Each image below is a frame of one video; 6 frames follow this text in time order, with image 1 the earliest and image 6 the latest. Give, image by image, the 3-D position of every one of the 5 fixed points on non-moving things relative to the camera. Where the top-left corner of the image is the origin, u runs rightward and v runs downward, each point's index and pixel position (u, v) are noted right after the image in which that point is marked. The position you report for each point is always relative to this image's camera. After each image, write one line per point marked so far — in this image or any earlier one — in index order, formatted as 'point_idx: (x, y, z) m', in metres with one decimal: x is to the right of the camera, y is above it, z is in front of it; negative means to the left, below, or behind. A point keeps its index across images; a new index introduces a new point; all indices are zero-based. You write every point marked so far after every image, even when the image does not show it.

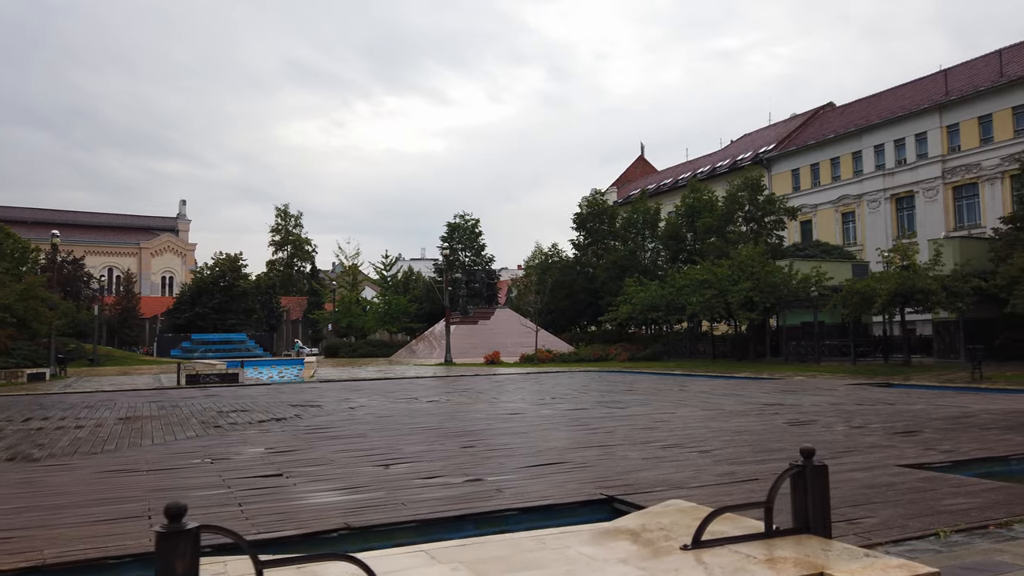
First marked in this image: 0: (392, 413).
0: (-2.0, -2.1, +12.4) m
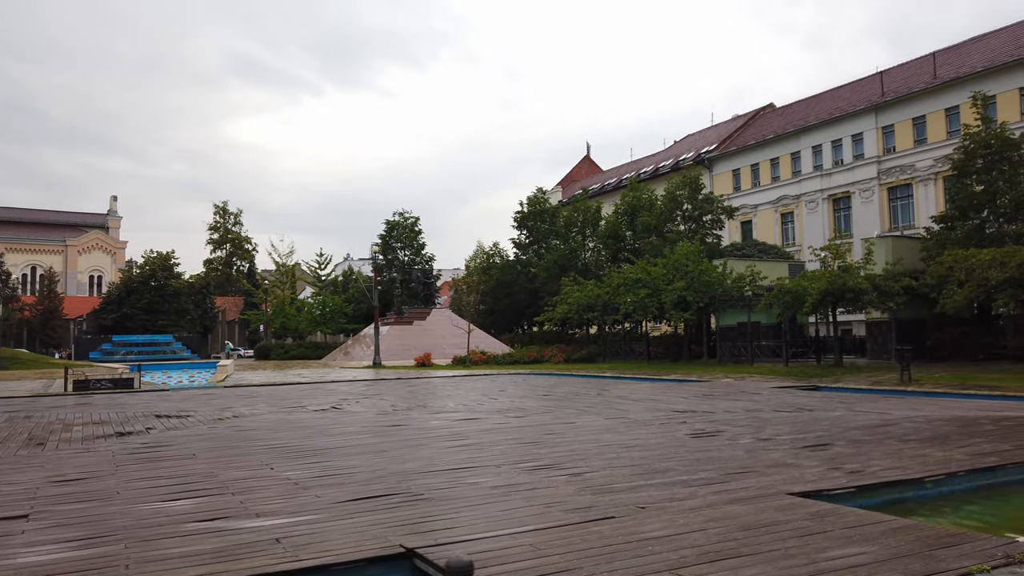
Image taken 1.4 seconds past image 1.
0: (-3.7, -2.0, +11.0) m
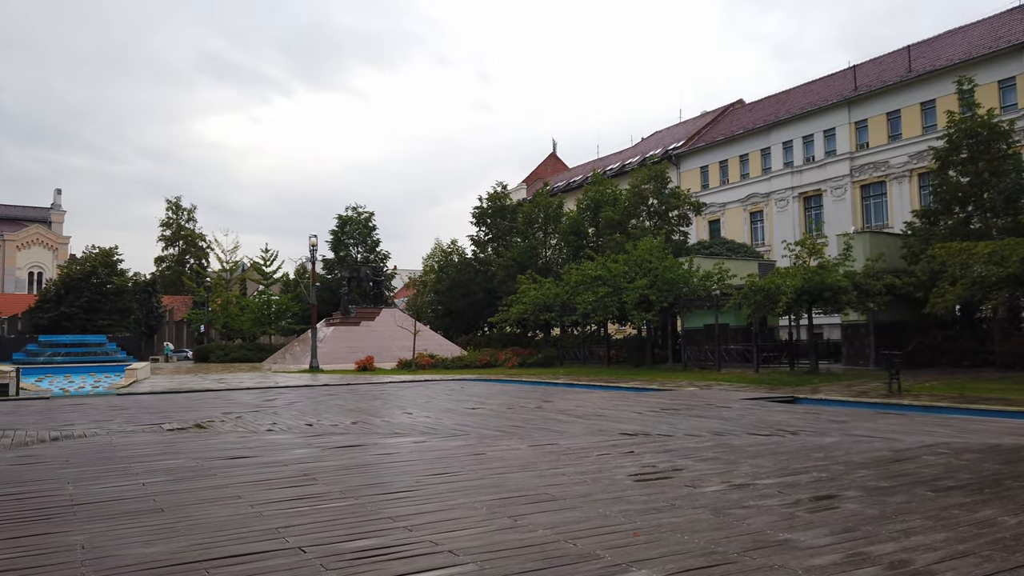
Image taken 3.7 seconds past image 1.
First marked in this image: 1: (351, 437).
0: (-4.9, -1.8, +8.1) m
1: (-2.0, -1.8, +9.2) m
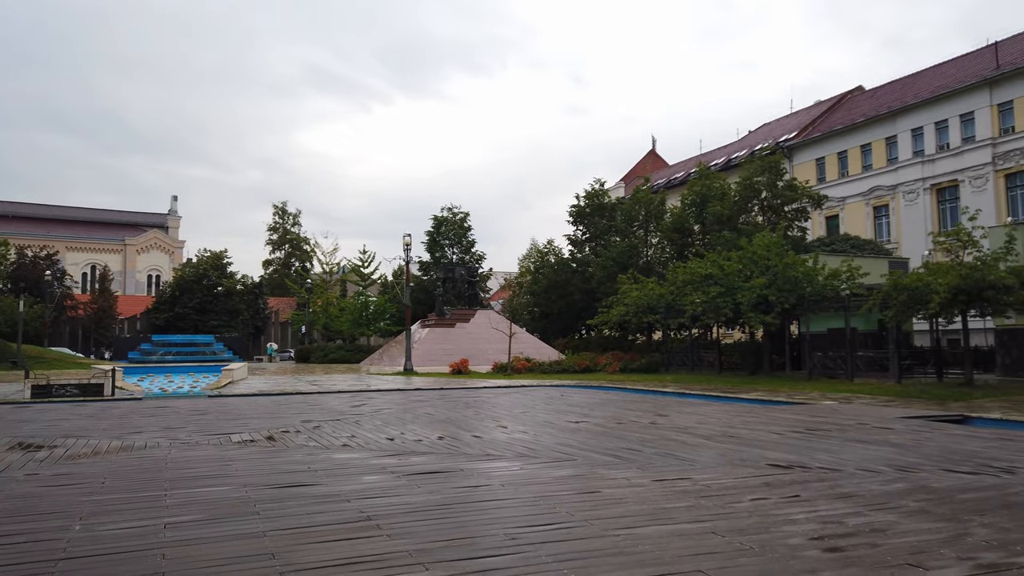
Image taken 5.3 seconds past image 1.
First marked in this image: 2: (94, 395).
0: (-3.8, -1.7, +7.0) m
1: (-0.8, -1.8, +7.7) m
2: (-10.3, -2.6, +18.3) m
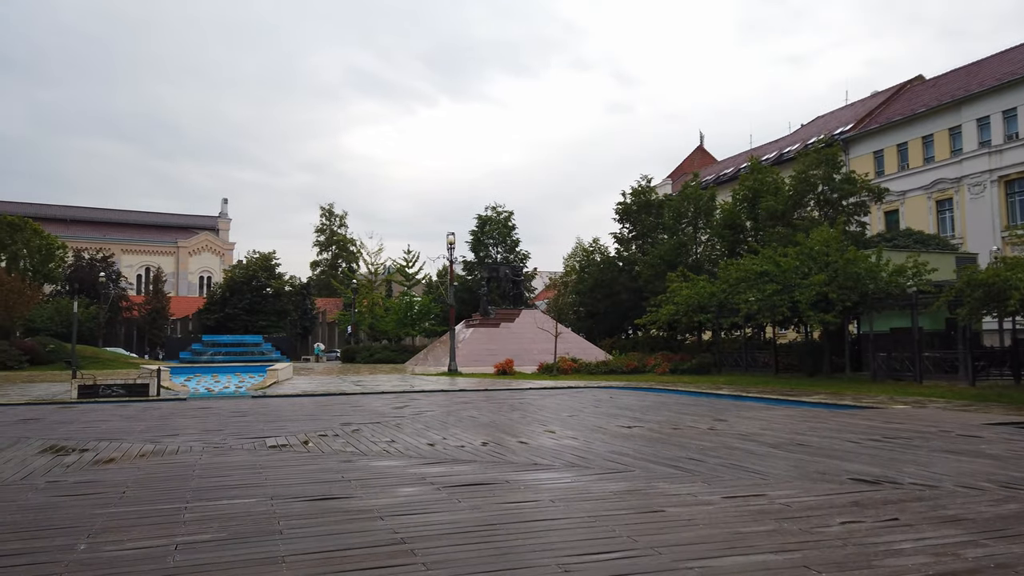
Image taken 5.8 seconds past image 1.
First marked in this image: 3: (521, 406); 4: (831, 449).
0: (-3.4, -1.7, +6.6) m
1: (-0.3, -1.7, +7.1) m
2: (-9.1, -2.6, +18.3) m
3: (+0.2, -2.4, +15.1) m
4: (+3.5, -1.8, +8.2) m
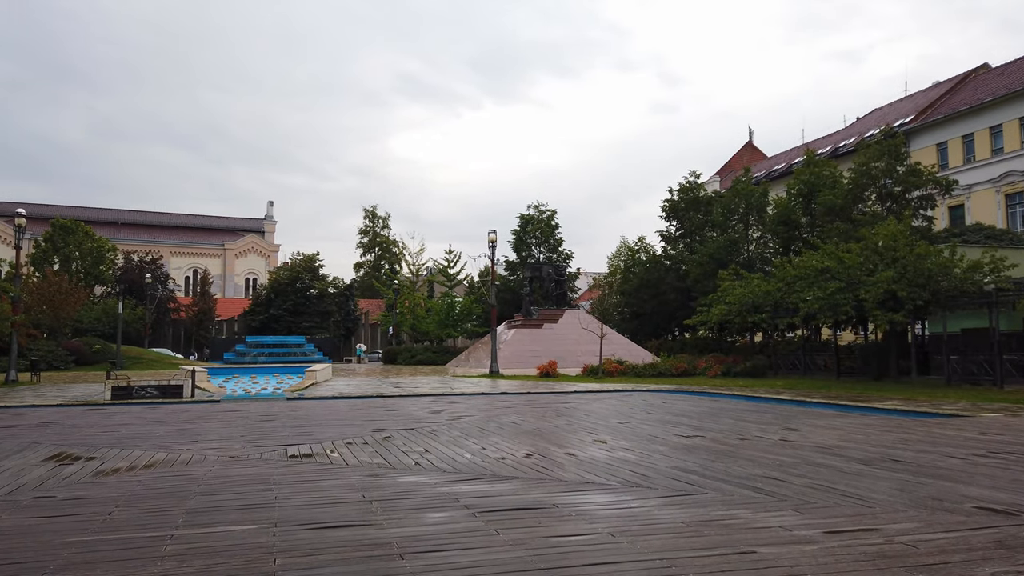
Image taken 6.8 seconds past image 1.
0: (-3.0, -1.6, +5.7) m
1: (+0.1, -1.6, +6.1) m
2: (-8.1, -2.6, +17.8) m
3: (+1.0, -2.3, +14.1) m
4: (+3.9, -1.7, +7.0) m
